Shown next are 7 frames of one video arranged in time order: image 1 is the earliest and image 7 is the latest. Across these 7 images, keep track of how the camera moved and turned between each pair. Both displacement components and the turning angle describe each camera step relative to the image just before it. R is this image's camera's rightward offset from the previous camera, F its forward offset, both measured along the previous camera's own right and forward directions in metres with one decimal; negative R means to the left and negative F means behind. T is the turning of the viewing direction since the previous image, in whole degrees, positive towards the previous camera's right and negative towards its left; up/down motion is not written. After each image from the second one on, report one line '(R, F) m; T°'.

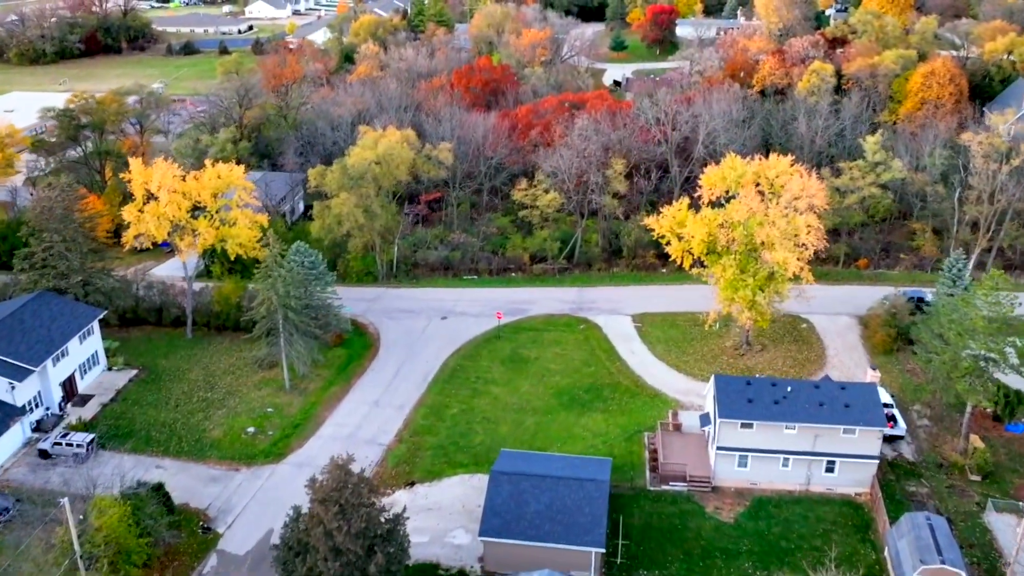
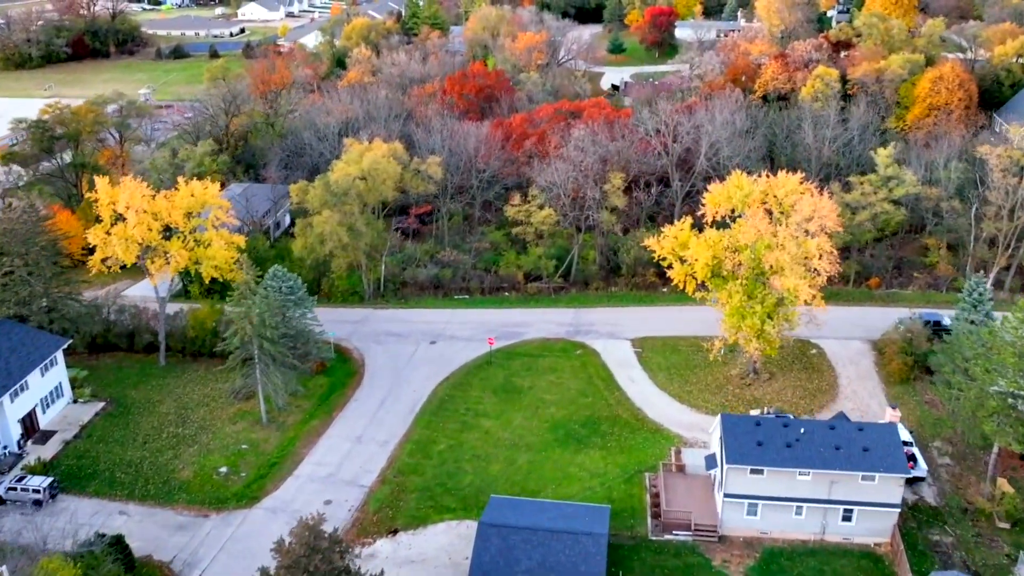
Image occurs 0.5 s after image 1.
(+0.3, +2.1) m; 0°
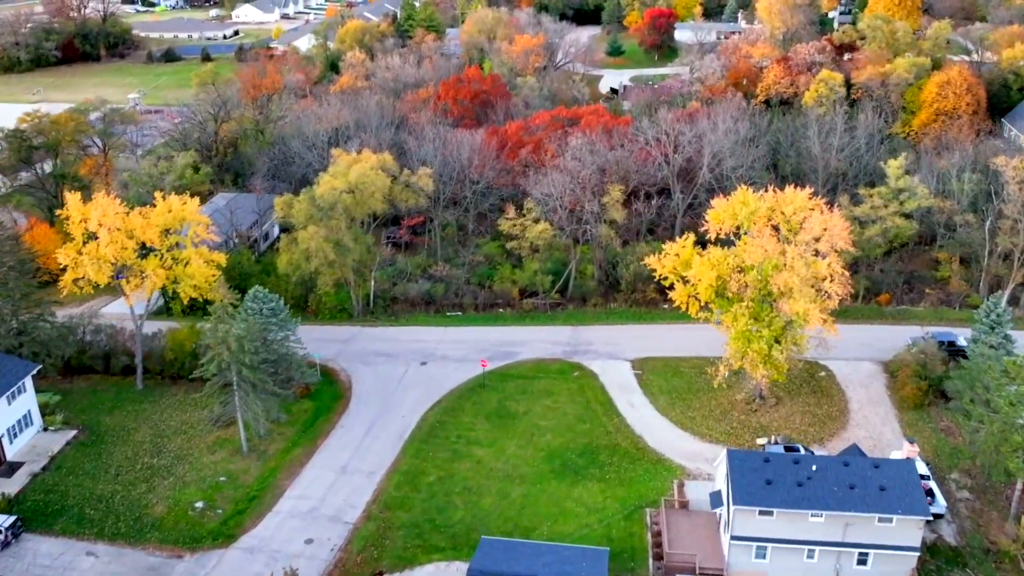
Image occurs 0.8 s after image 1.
(+0.2, +1.7) m; 0°
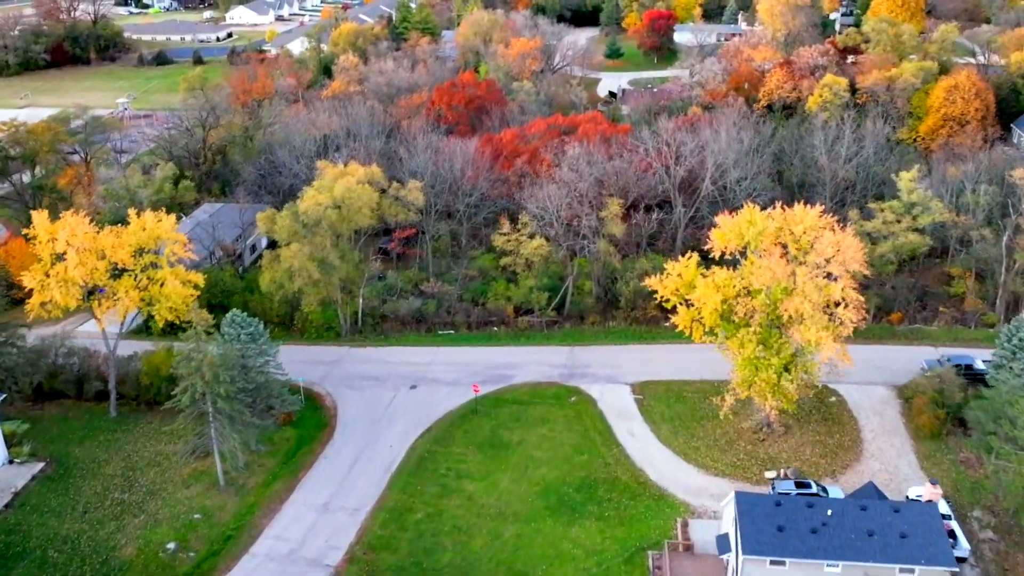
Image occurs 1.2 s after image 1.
(+0.2, +1.7) m; 0°
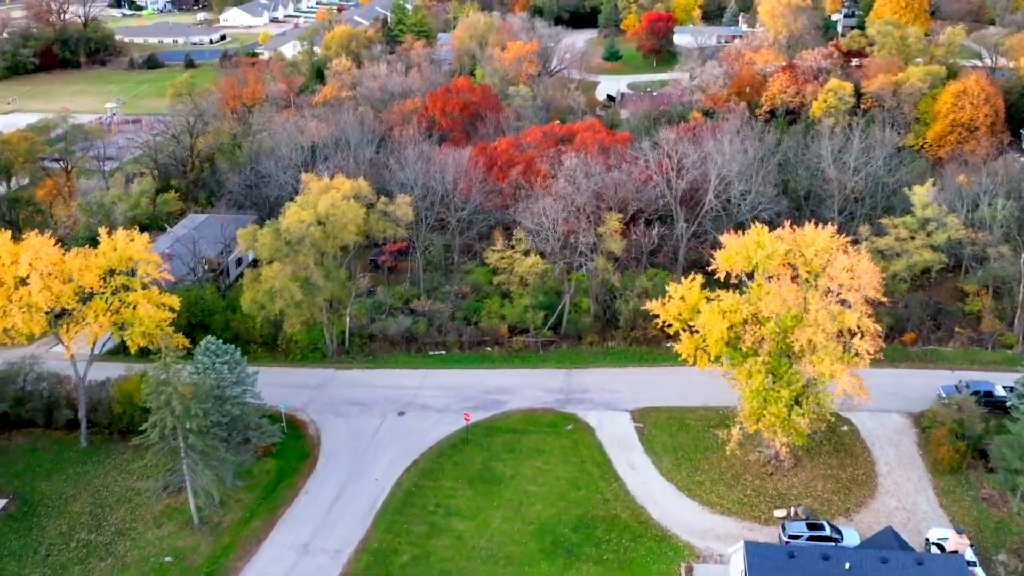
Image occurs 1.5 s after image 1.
(+0.2, +1.8) m; 0°
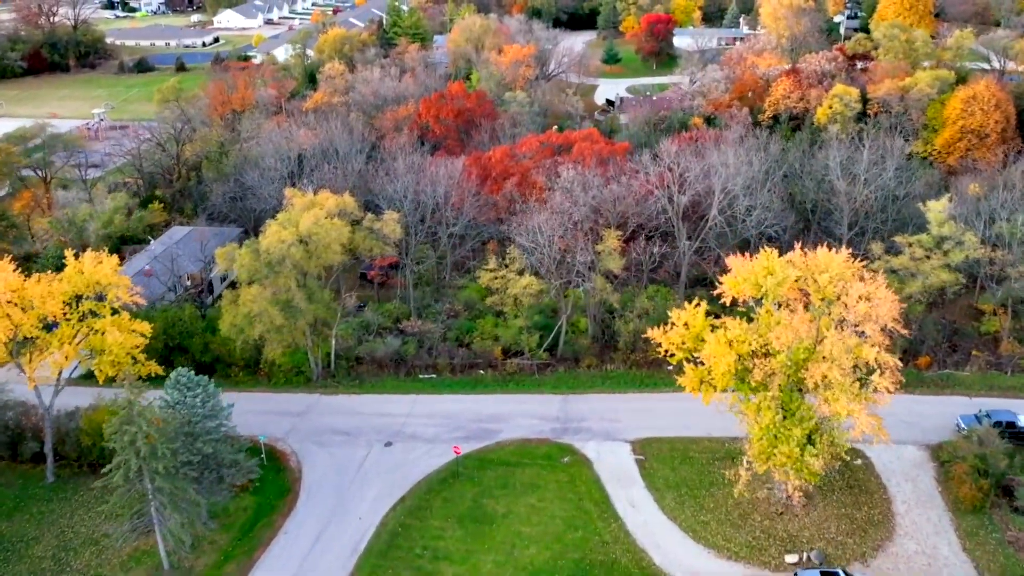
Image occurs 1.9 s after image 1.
(+0.2, +1.8) m; 0°
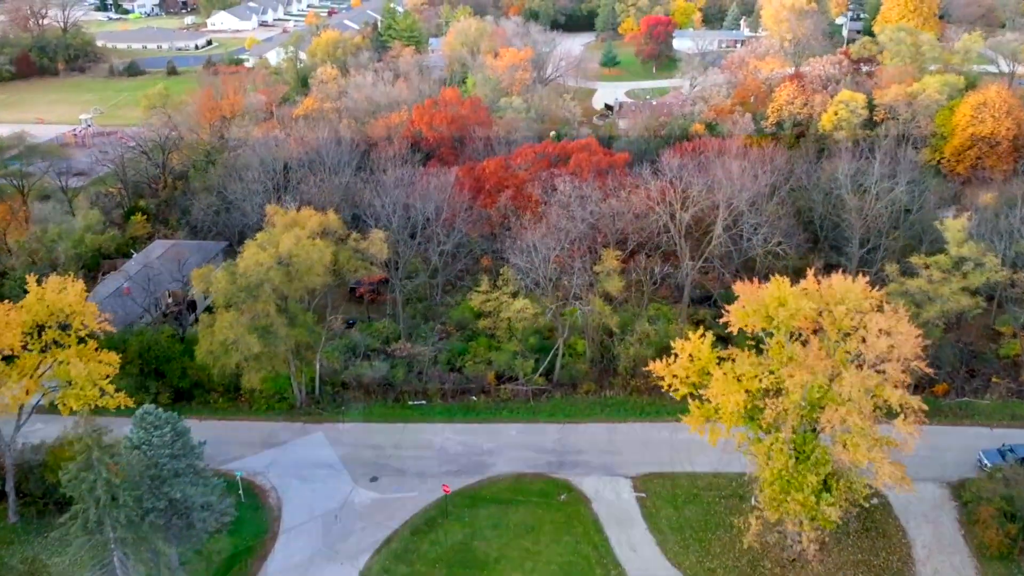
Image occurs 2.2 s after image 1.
(+0.2, +1.8) m; 0°
